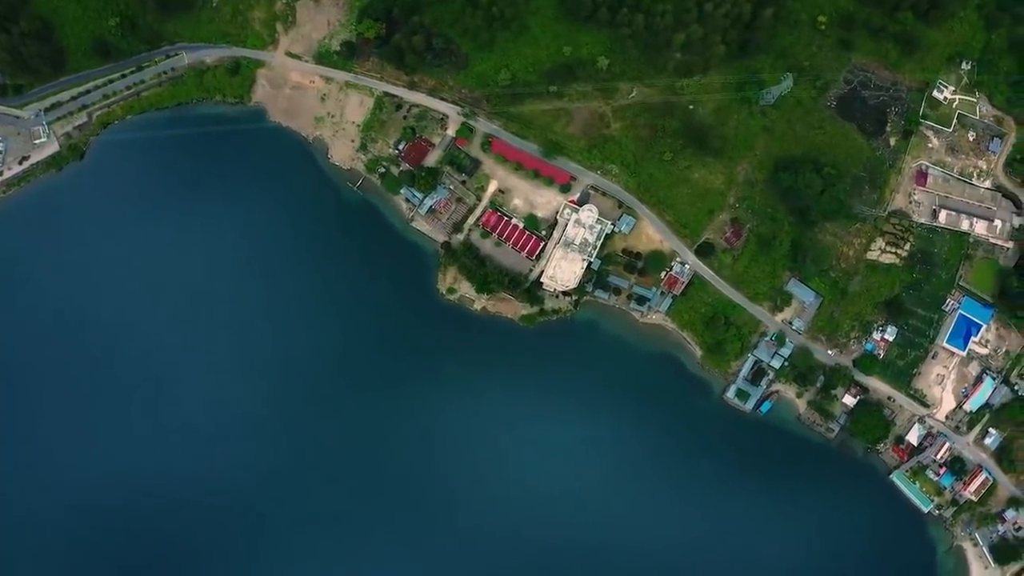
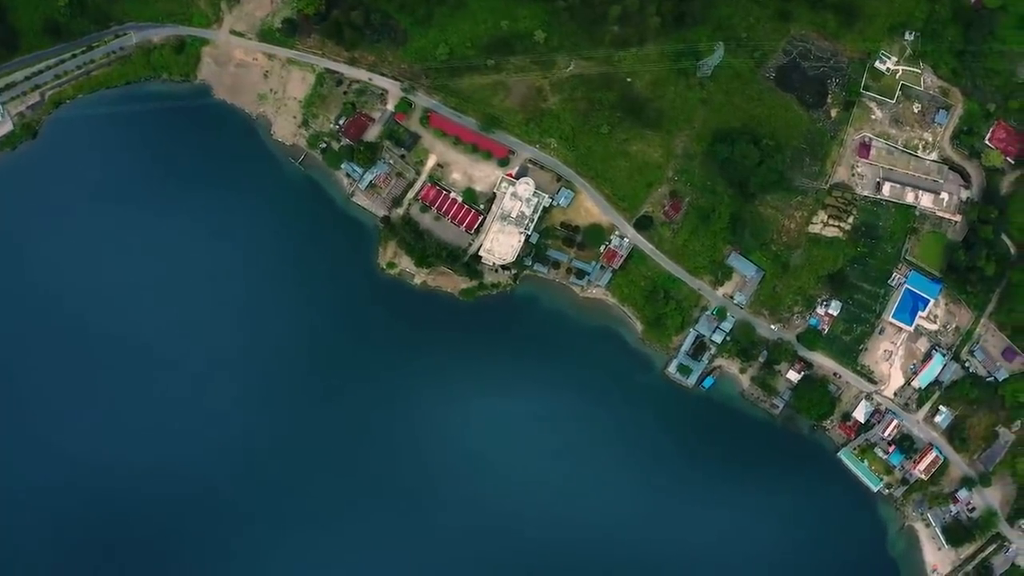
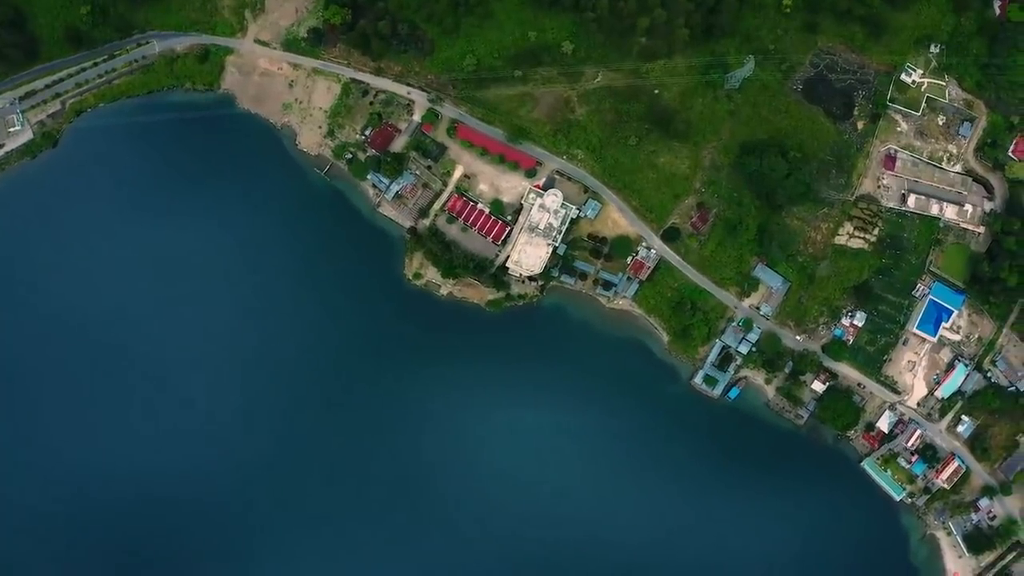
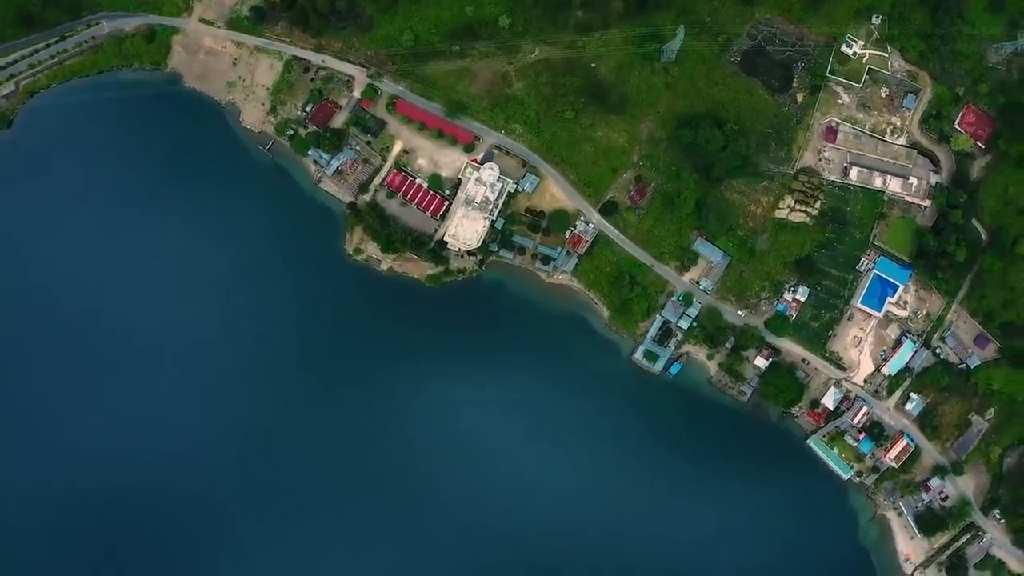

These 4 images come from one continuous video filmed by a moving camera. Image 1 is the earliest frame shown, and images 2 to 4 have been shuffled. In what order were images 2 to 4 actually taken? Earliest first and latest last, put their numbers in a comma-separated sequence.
3, 2, 4
